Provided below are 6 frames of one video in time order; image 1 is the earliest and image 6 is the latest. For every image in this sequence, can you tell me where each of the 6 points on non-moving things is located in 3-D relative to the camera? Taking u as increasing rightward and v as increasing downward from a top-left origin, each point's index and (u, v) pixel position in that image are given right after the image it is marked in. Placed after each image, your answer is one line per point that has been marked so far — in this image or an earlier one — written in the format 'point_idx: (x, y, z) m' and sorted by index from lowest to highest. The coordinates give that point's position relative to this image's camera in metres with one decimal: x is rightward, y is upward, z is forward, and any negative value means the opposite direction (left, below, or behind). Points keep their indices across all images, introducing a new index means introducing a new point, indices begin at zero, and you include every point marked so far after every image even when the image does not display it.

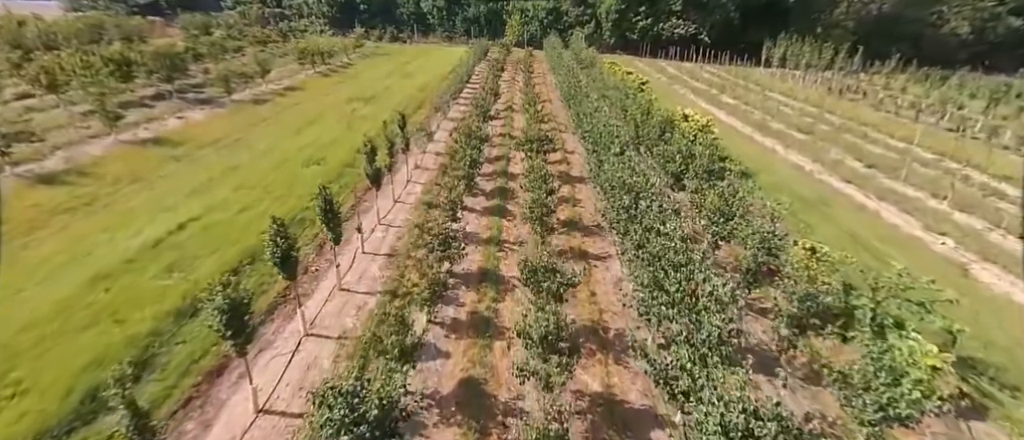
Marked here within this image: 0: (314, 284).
0: (-5.5, -1.8, +12.9) m
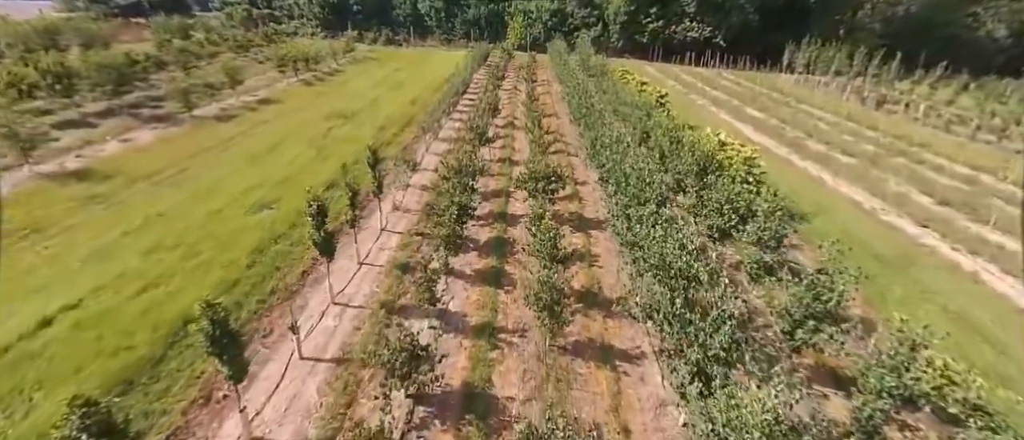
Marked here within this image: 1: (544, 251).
0: (-5.6, -3.9, +8.7) m
1: (+0.9, -0.9, +13.2) m
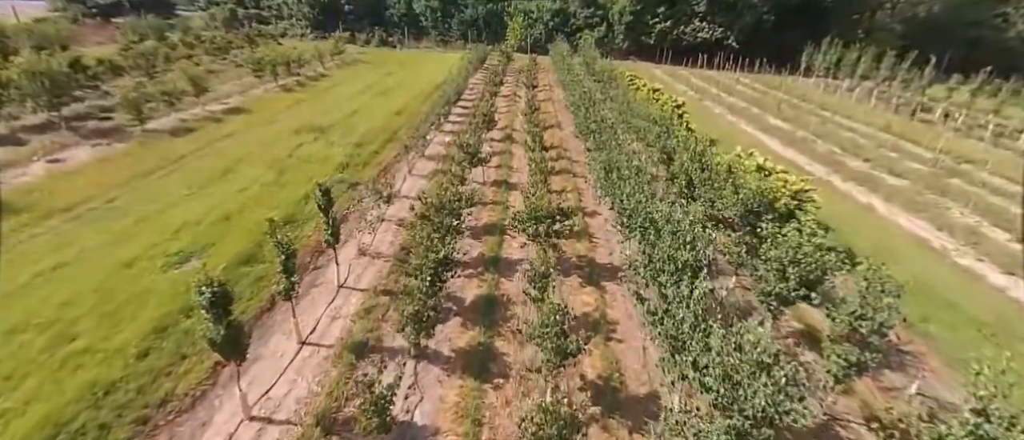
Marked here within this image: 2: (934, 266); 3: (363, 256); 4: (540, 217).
0: (-5.8, -5.5, +5.0) m
1: (+0.7, -2.4, +9.5) m
2: (+15.2, -1.6, +16.6) m
3: (-4.8, -1.1, +14.8) m
4: (+0.9, +0.1, +14.6) m
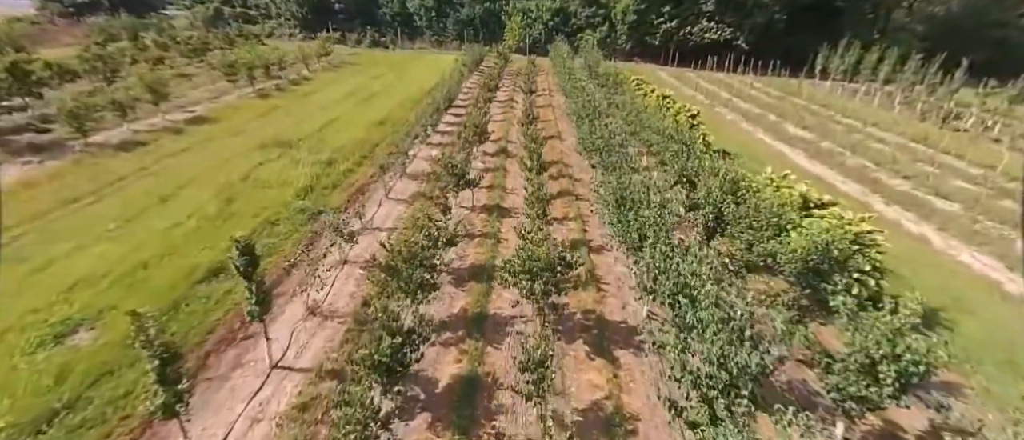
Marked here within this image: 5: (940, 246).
0: (-6.1, -6.8, +1.8) m
1: (+0.4, -3.8, +6.4) m
2: (+14.9, -2.9, +13.5) m
3: (-5.1, -2.5, +11.7) m
4: (+0.6, -1.2, +11.4) m
5: (+16.5, -0.9, +17.9) m
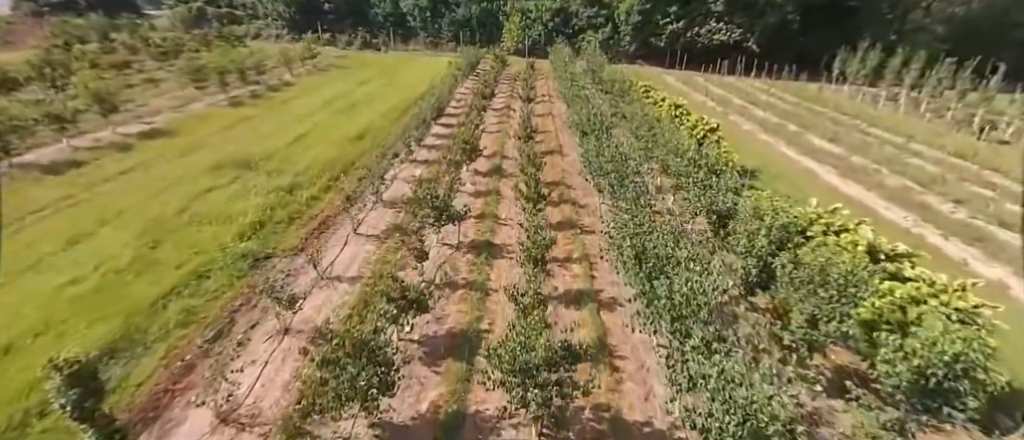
0: (-6.4, -8.2, -1.3) m
1: (+0.1, -5.2, +3.2) m
2: (+14.6, -4.3, +10.3) m
3: (-5.4, -3.9, +8.5) m
4: (+0.3, -2.6, +8.3) m
5: (+16.3, -2.3, +14.7) m
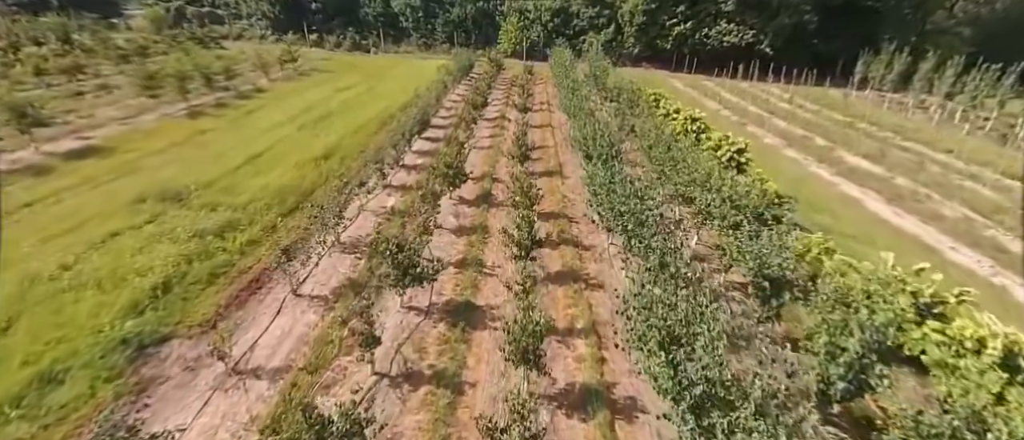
0: (-6.8, -9.7, -5.0) m
1: (-0.3, -6.7, -0.5) m
2: (+14.2, -5.9, +6.6) m
3: (-5.8, -5.4, +4.9) m
4: (-0.1, -4.2, +4.6) m
5: (+15.9, -3.9, +11.0) m
